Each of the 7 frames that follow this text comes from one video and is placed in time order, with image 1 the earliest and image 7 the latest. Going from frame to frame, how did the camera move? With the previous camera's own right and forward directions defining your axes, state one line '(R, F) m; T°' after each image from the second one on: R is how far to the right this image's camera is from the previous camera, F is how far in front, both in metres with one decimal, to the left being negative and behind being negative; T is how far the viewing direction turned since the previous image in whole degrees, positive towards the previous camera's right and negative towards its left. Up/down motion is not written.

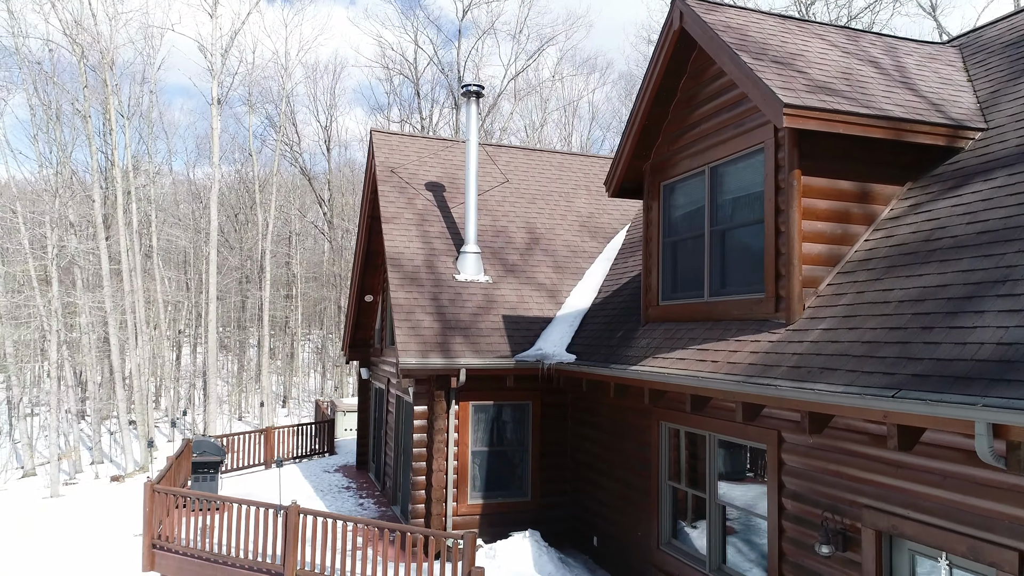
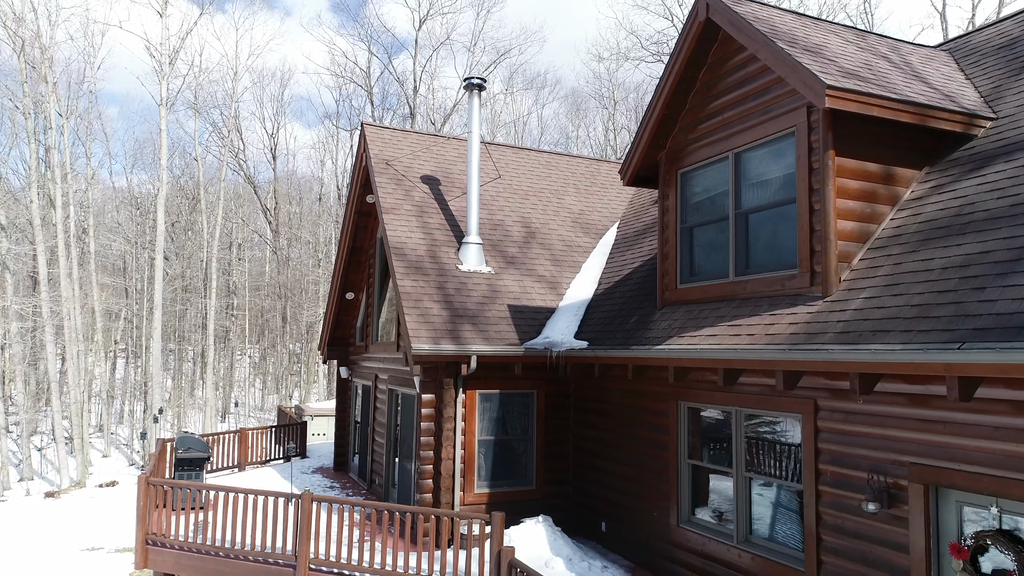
(-0.9, 0.0) m; +5°
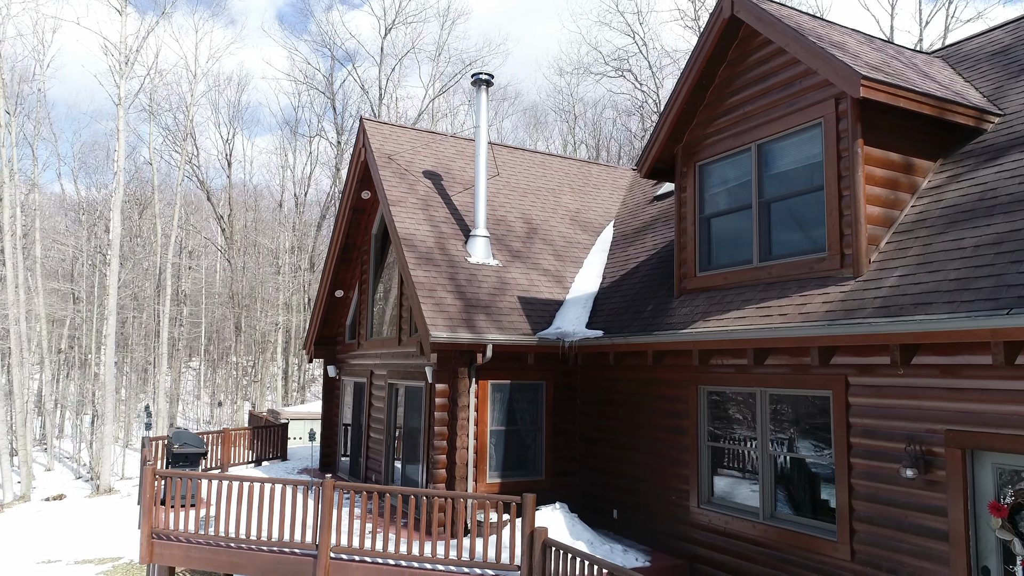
(-0.8, -0.1) m; +4°
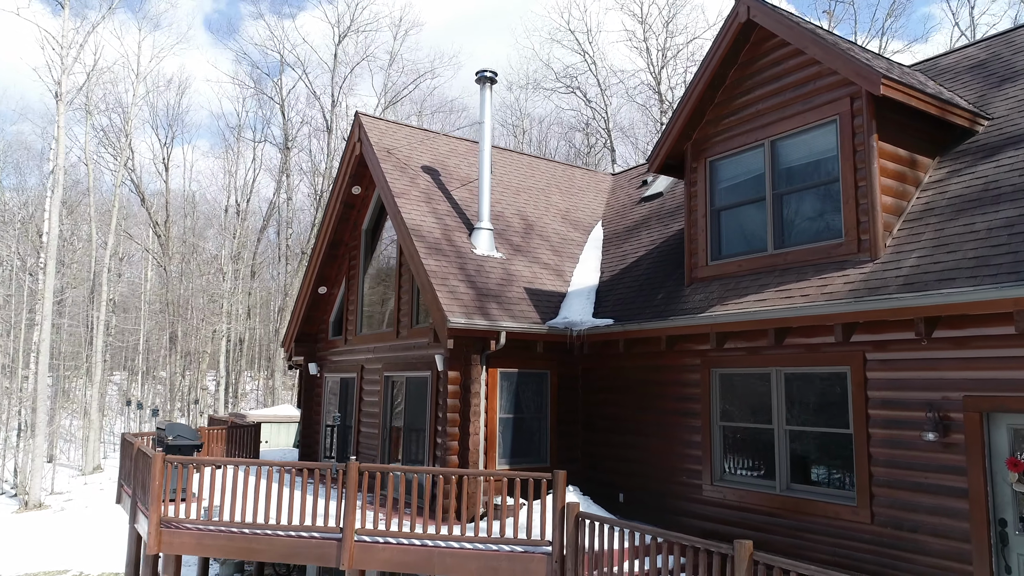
(-1.0, -0.2) m; +5°
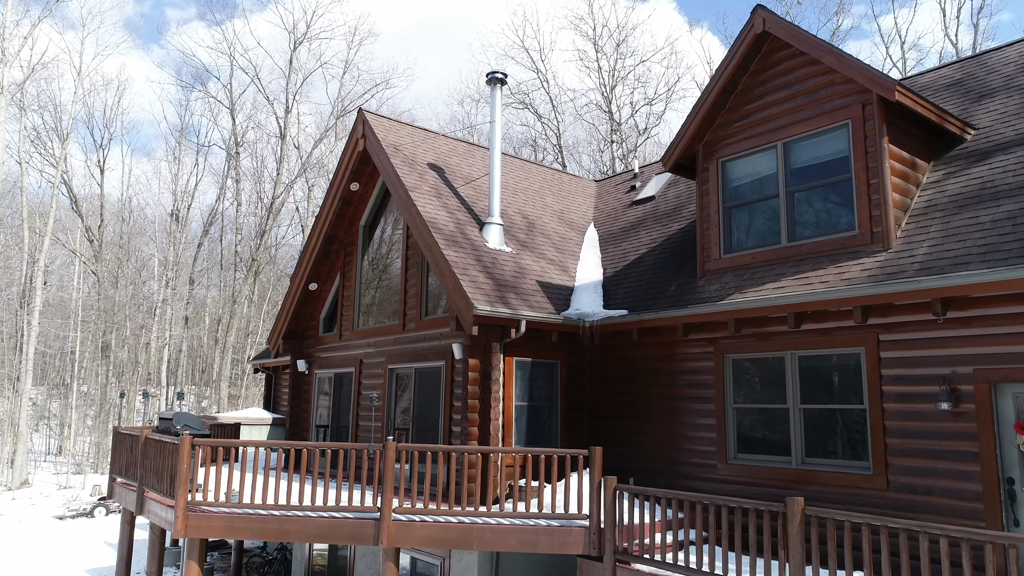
(-1.1, -0.3) m; +5°
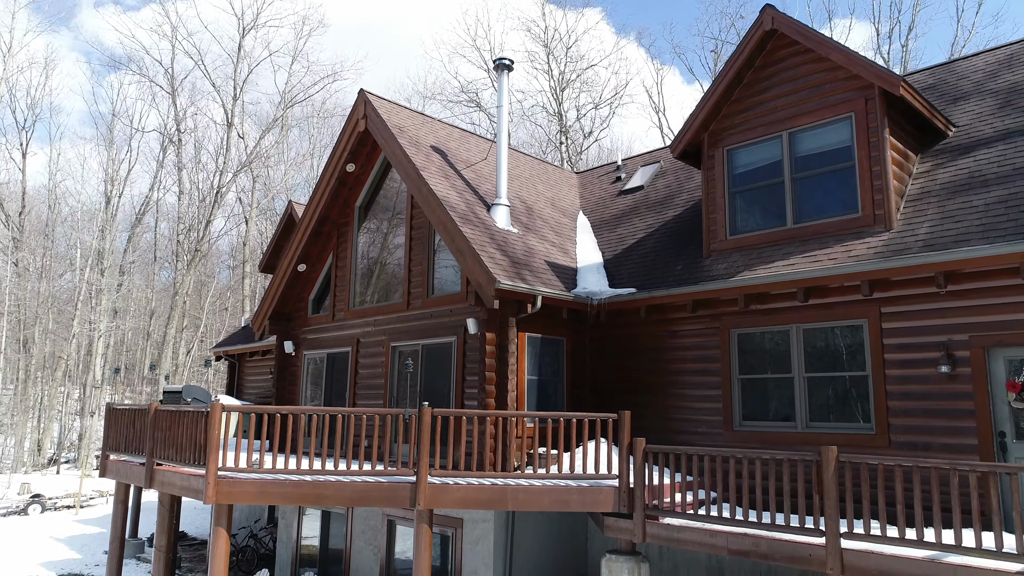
(-1.1, -0.3) m; +6°
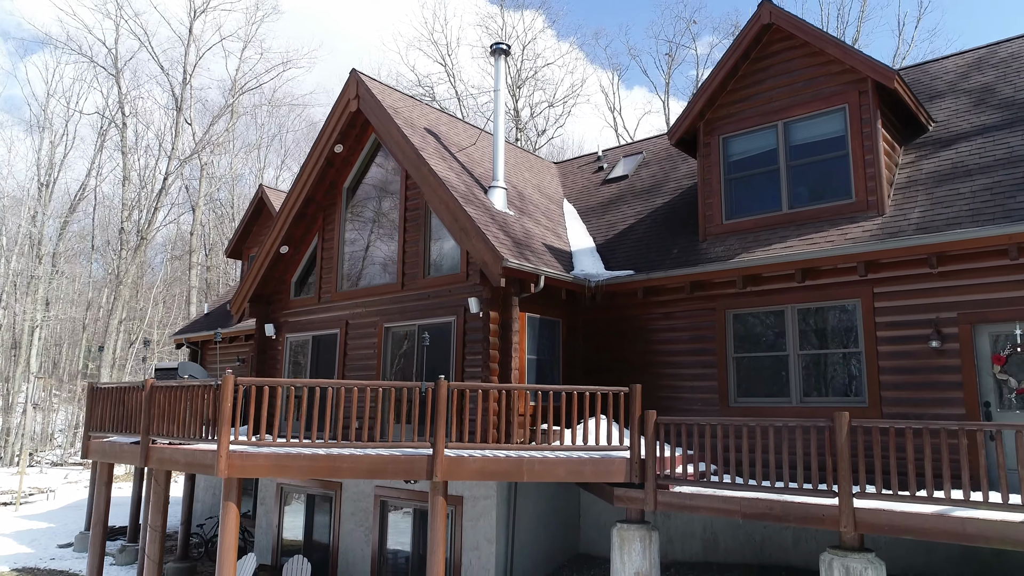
(-0.8, -0.1) m; +5°
